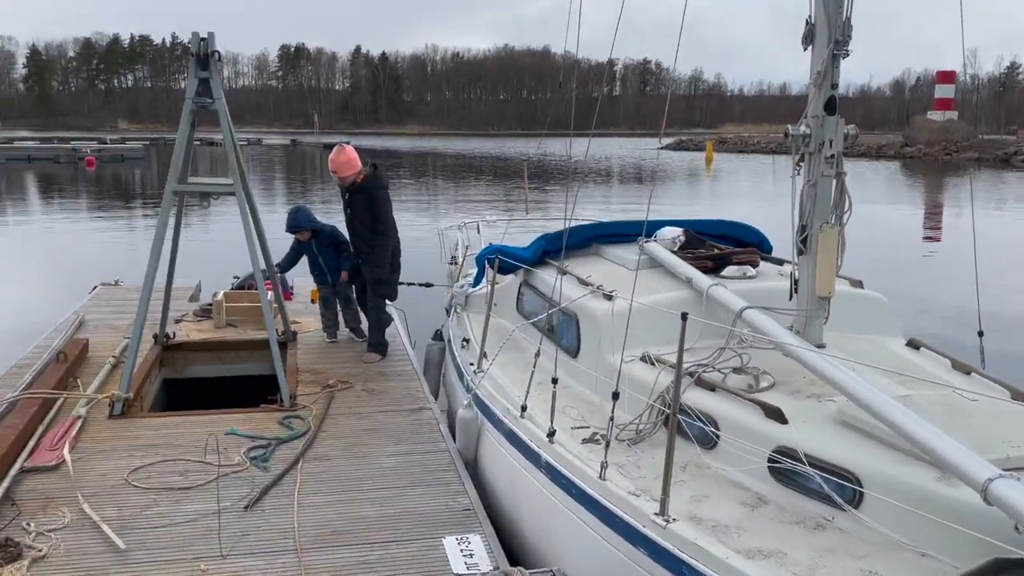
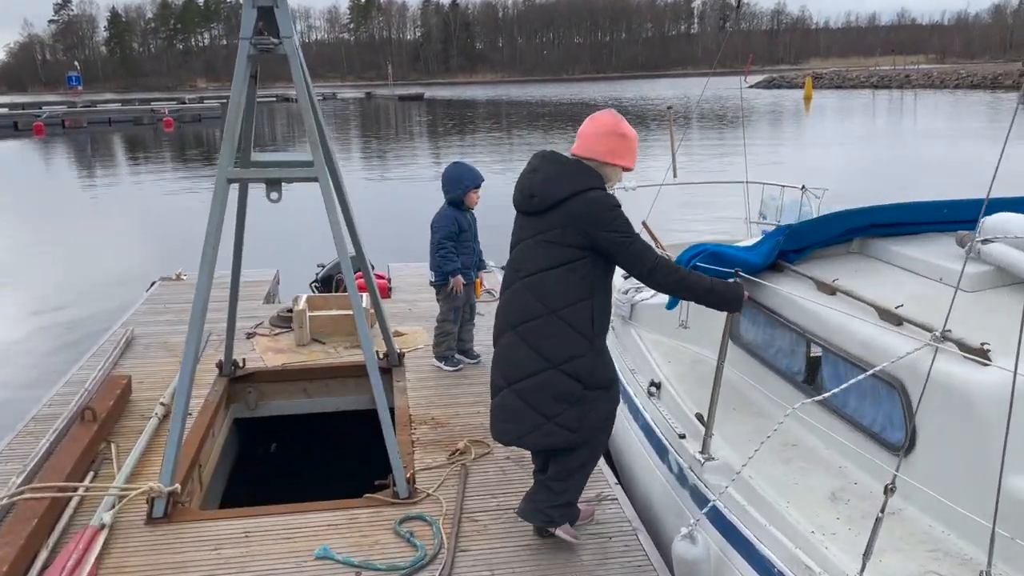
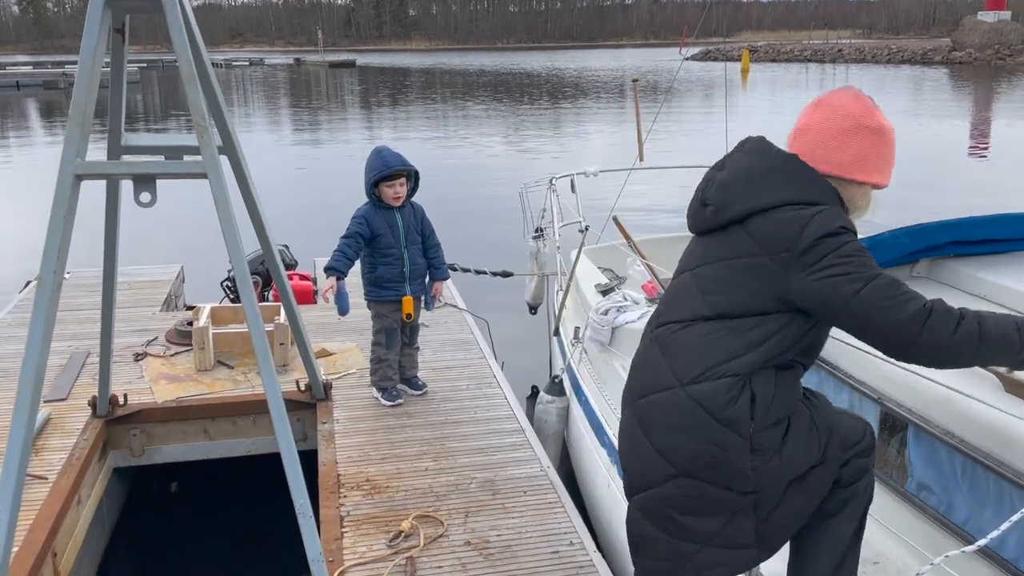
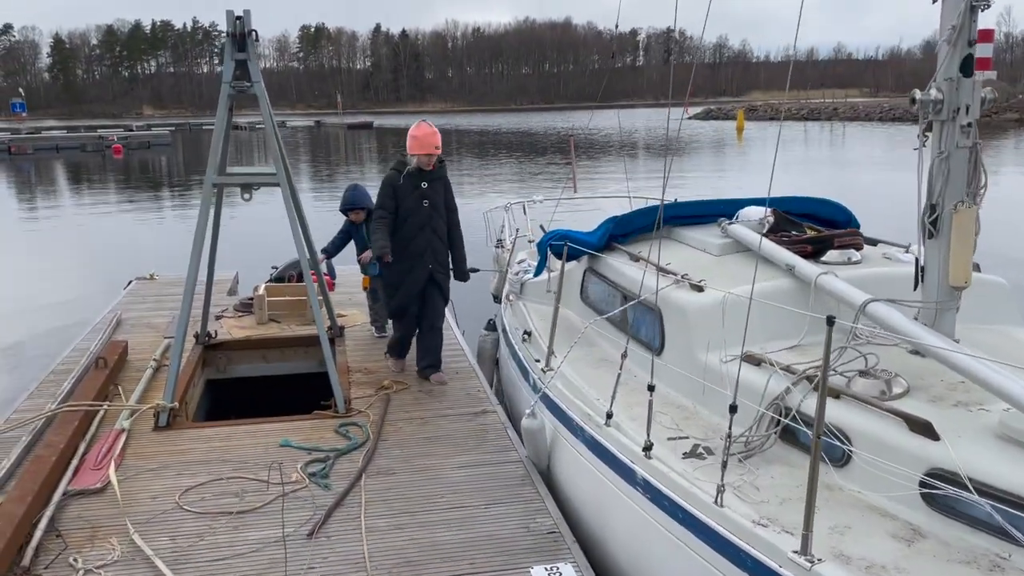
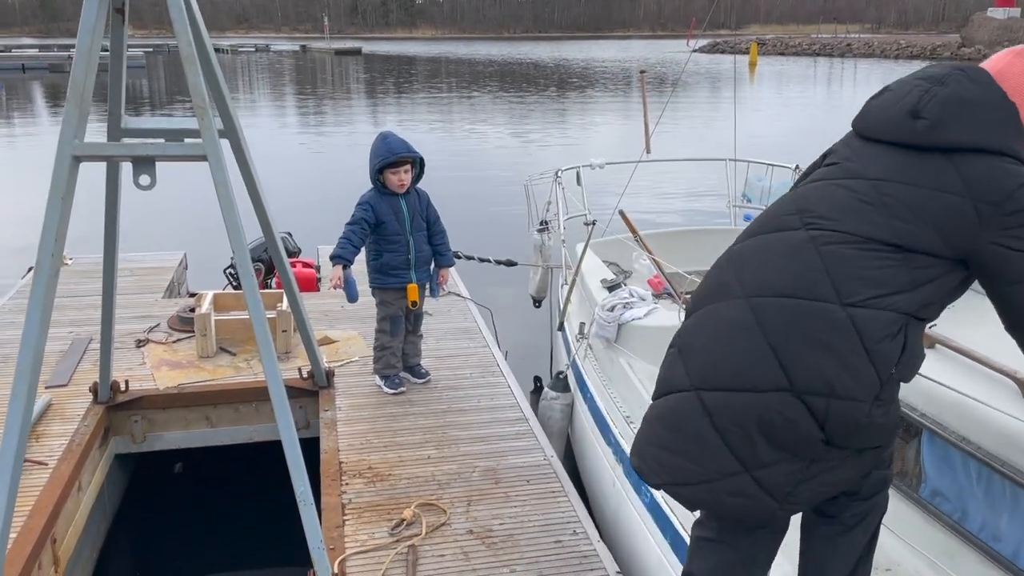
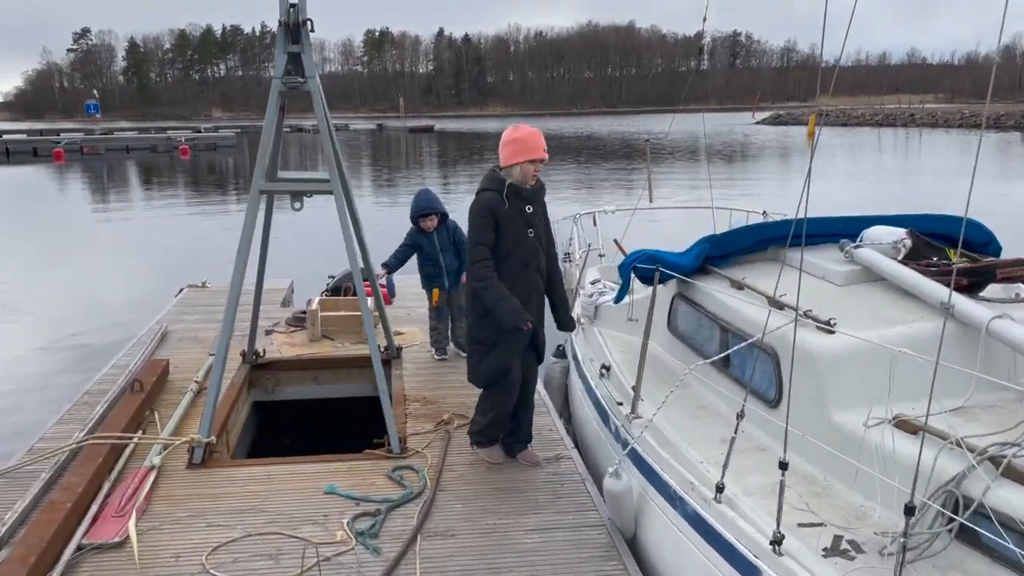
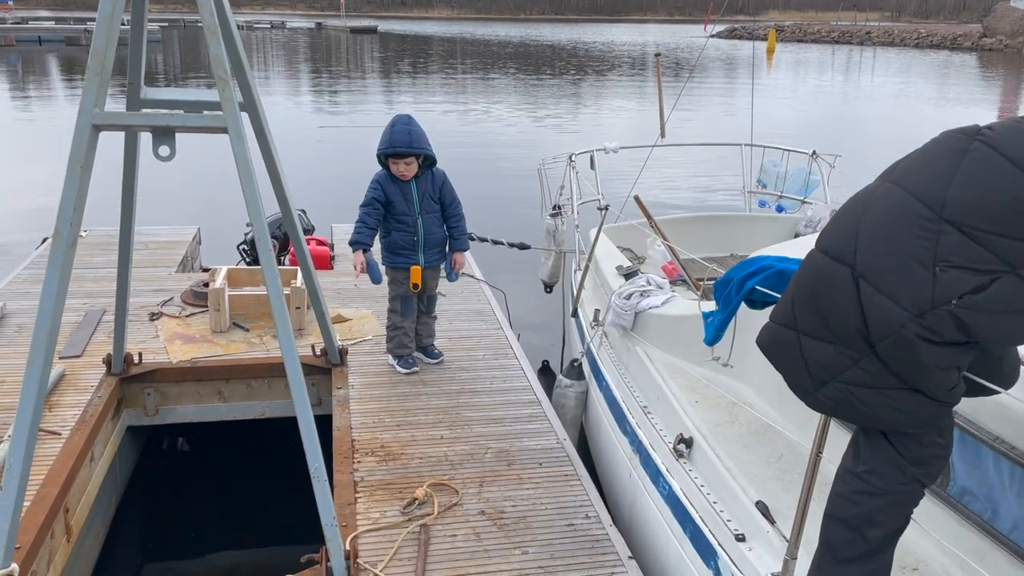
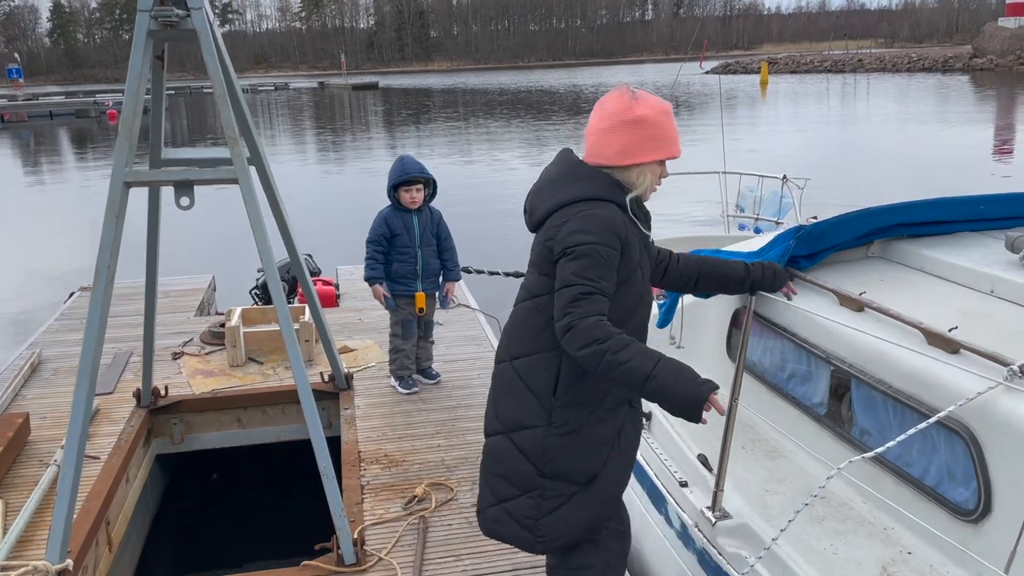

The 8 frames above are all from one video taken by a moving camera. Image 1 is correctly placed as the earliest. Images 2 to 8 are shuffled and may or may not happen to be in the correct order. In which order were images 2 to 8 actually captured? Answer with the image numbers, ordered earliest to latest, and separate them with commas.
4, 6, 2, 8, 3, 5, 7
